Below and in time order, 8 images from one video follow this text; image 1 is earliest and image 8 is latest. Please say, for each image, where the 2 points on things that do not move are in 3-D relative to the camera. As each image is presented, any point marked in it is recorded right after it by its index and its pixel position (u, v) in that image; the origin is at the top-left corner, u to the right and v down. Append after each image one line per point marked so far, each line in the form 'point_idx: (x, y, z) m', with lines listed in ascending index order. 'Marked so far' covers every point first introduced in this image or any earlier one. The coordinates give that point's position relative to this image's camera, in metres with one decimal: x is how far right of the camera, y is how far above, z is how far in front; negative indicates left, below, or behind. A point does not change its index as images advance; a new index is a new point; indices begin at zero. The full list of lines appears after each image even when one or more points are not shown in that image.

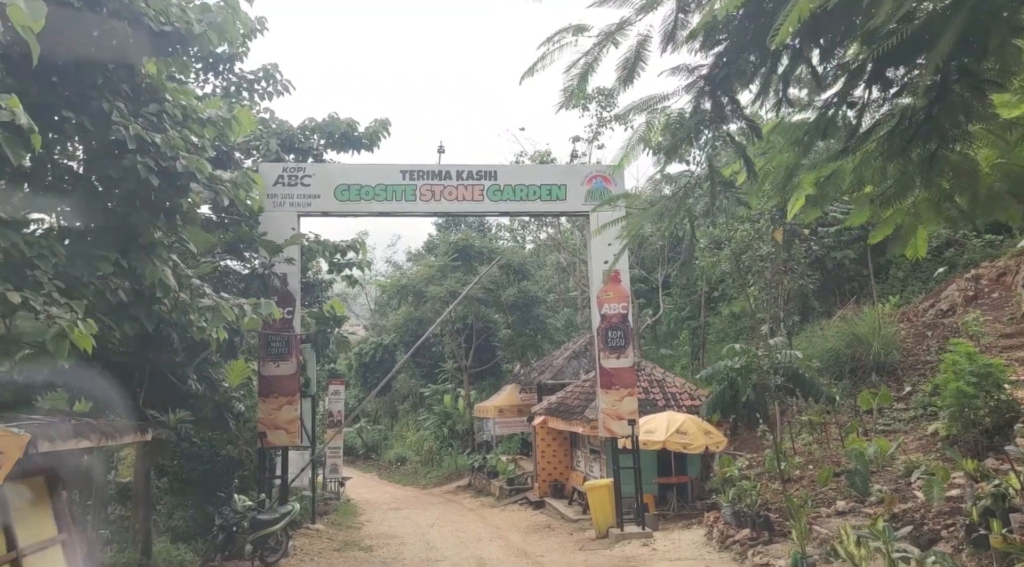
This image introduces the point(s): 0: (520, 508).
0: (+0.2, -4.5, +16.6) m
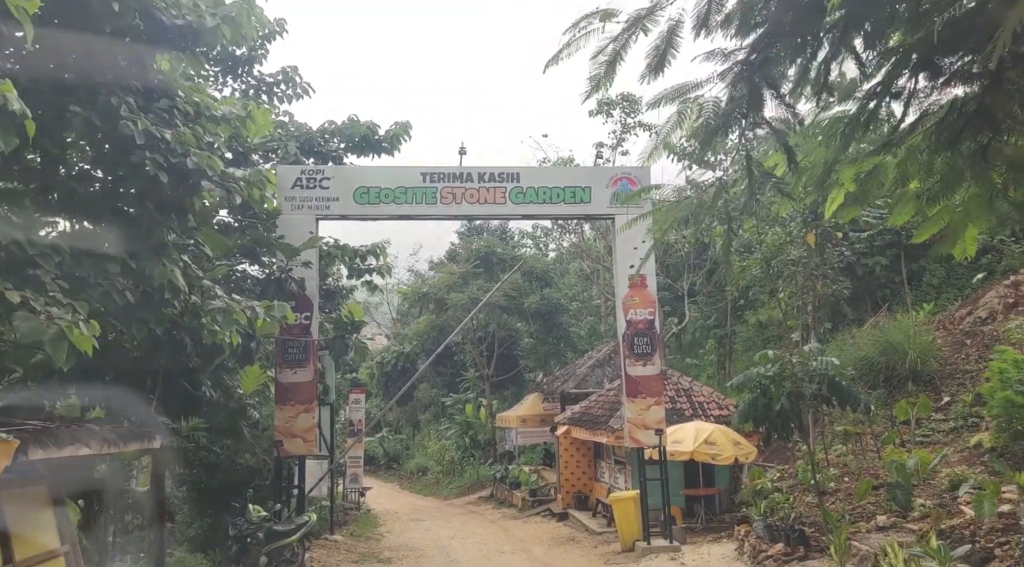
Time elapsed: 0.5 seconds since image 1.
0: (+0.6, -4.6, +16.2) m
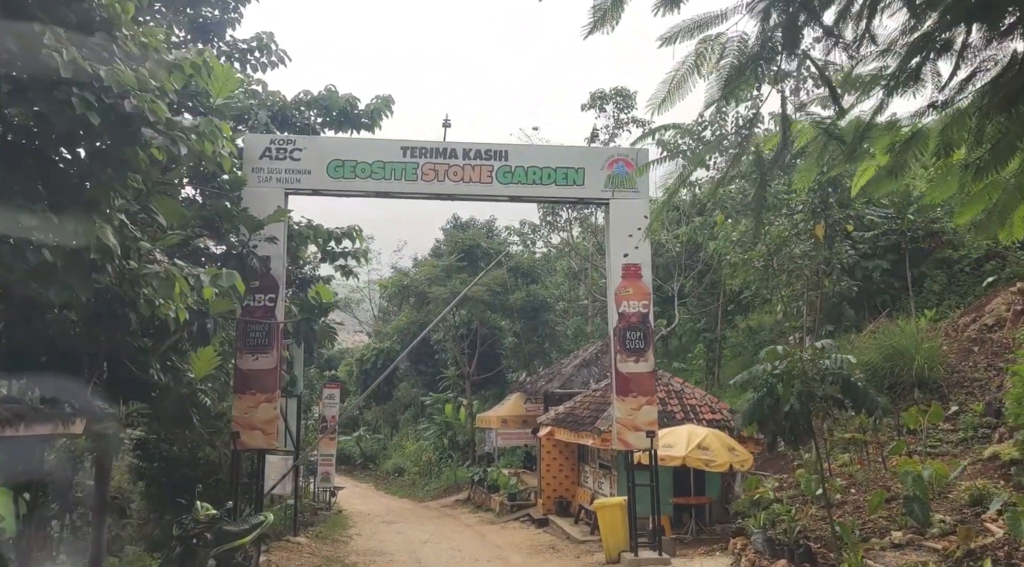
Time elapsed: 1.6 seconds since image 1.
0: (+0.2, -4.5, +15.4) m
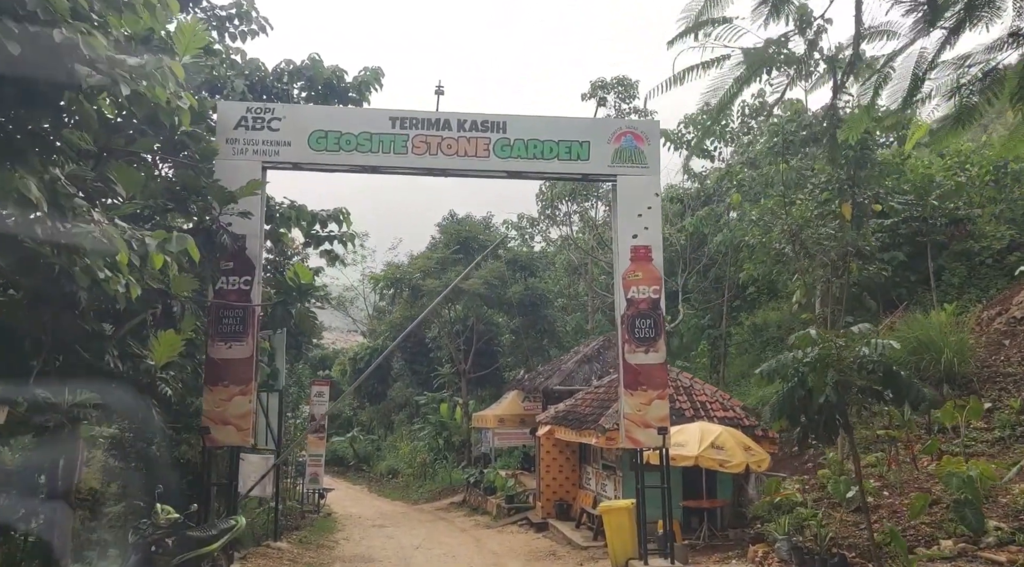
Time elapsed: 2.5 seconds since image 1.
0: (+0.1, -4.3, +14.5) m
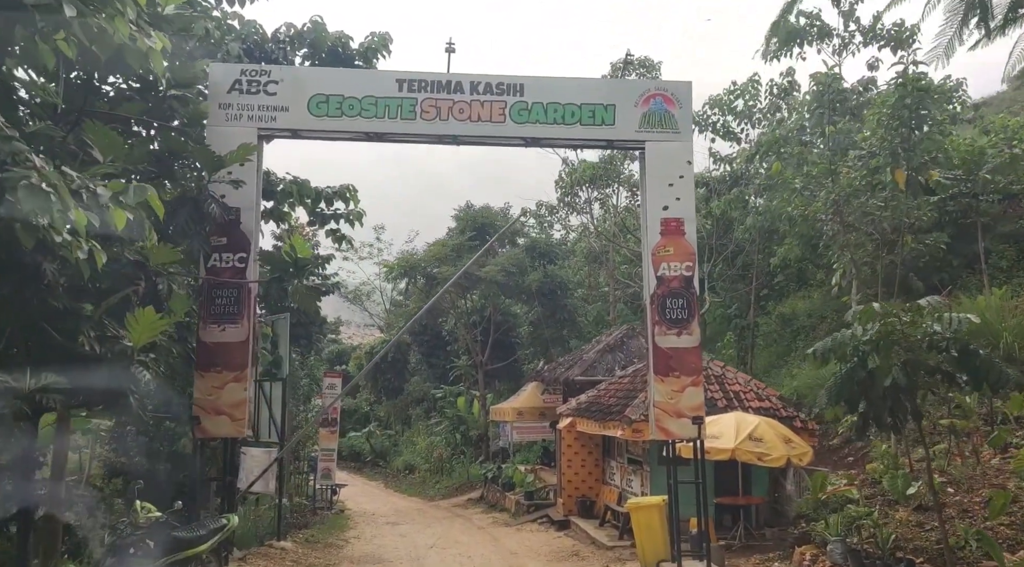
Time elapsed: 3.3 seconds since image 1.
0: (+0.5, -4.1, +13.7) m
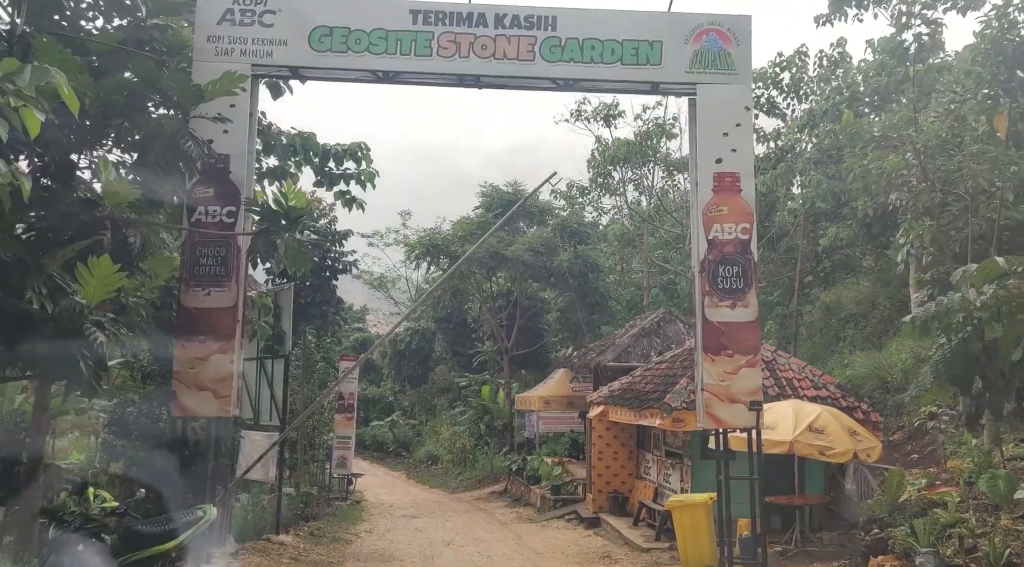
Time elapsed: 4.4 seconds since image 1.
0: (+0.8, -3.7, +12.6) m
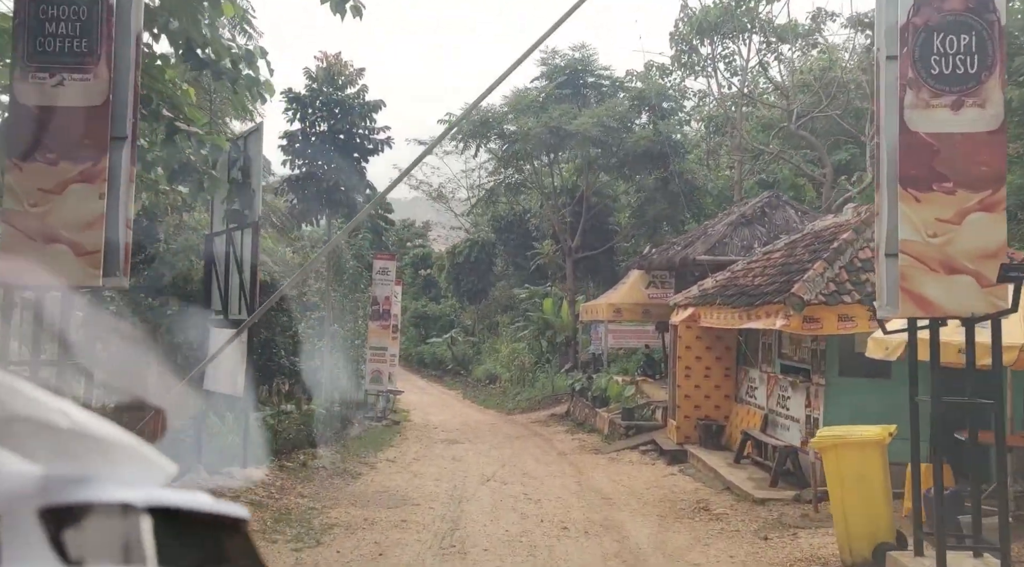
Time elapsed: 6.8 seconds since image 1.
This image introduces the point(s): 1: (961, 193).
0: (+1.6, -2.1, +9.9) m
1: (+2.3, +0.4, +4.2) m
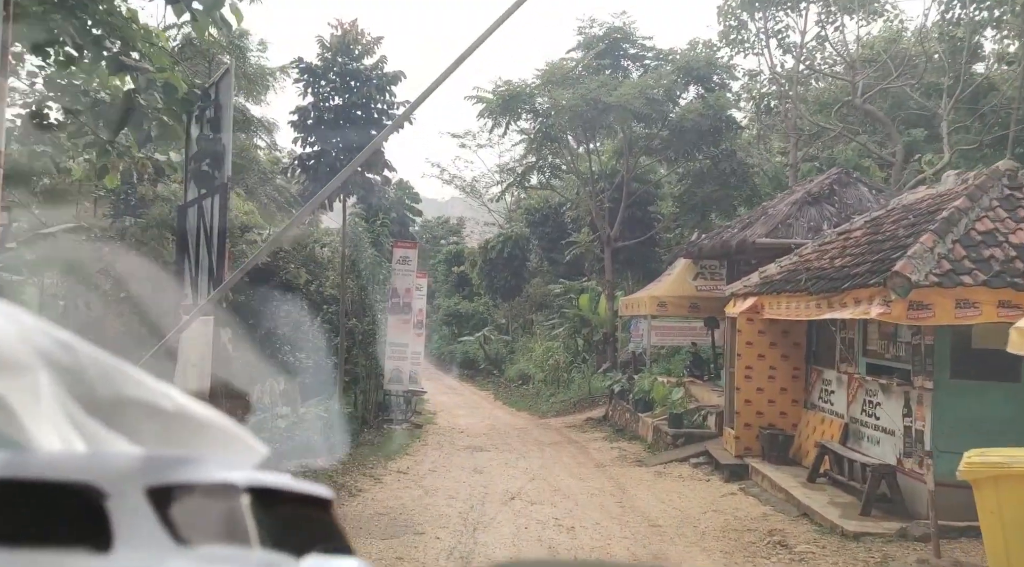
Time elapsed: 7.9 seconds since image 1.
0: (+1.9, -1.9, +8.4) m
1: (+2.3, +0.6, +2.7) m
